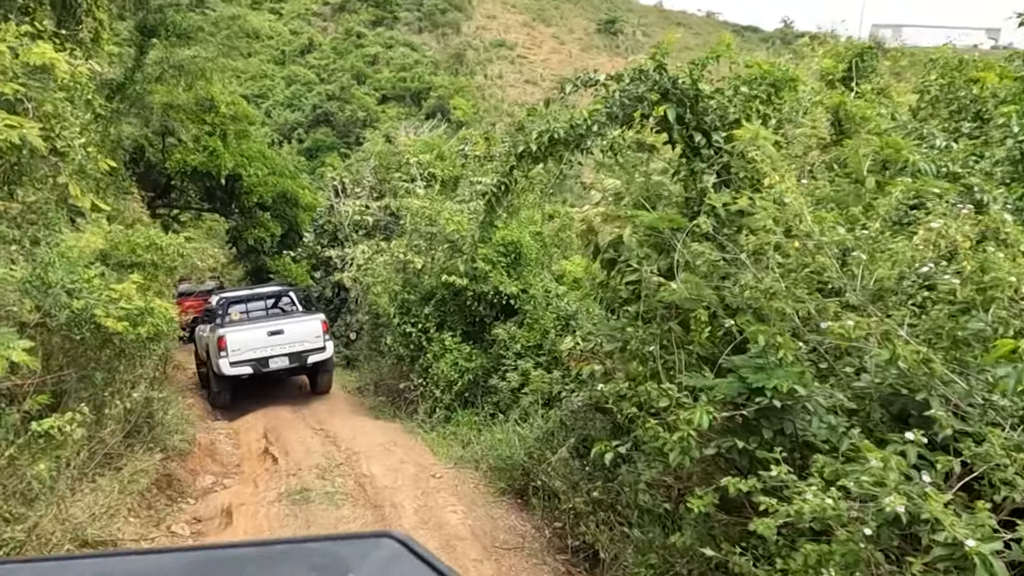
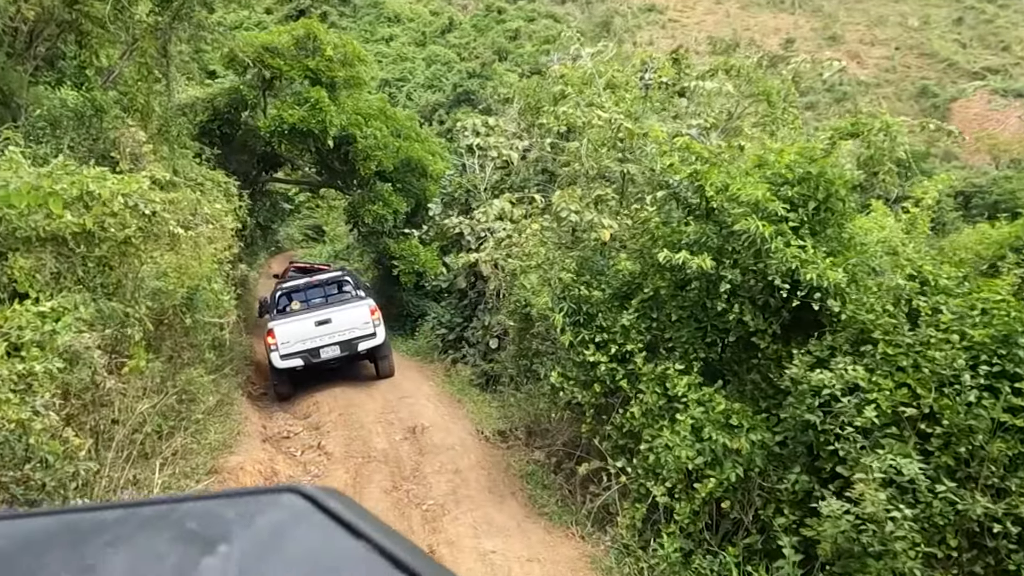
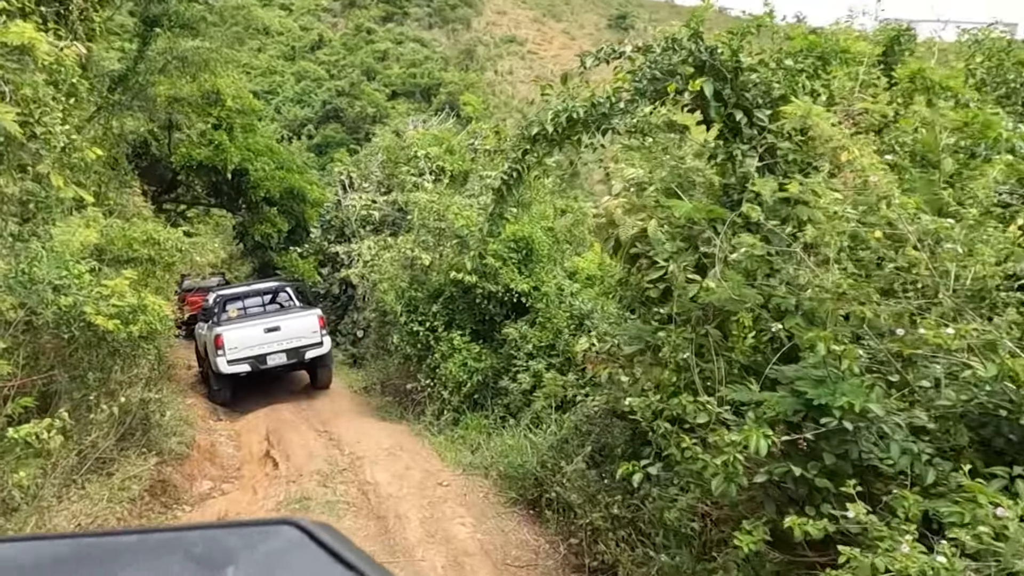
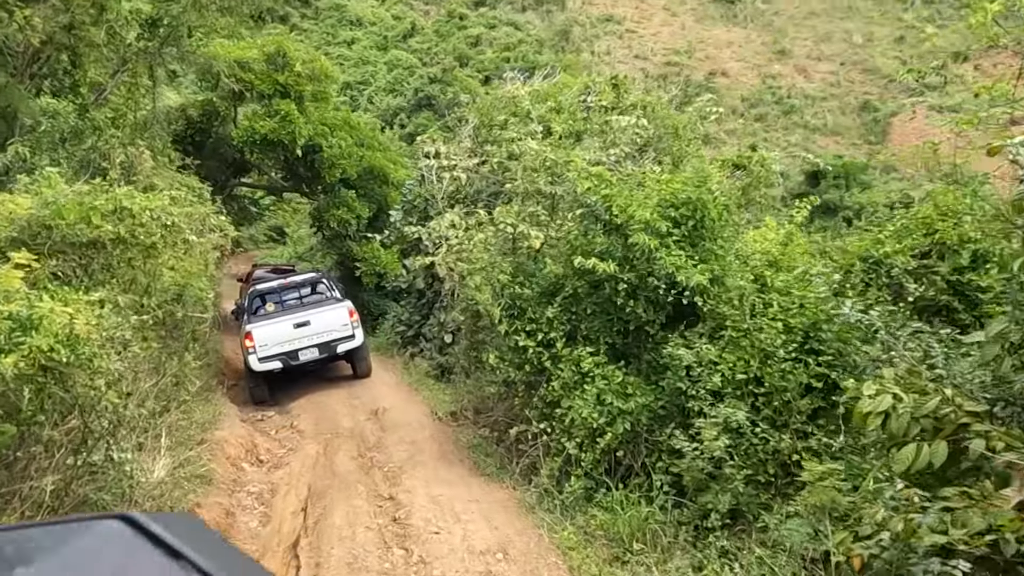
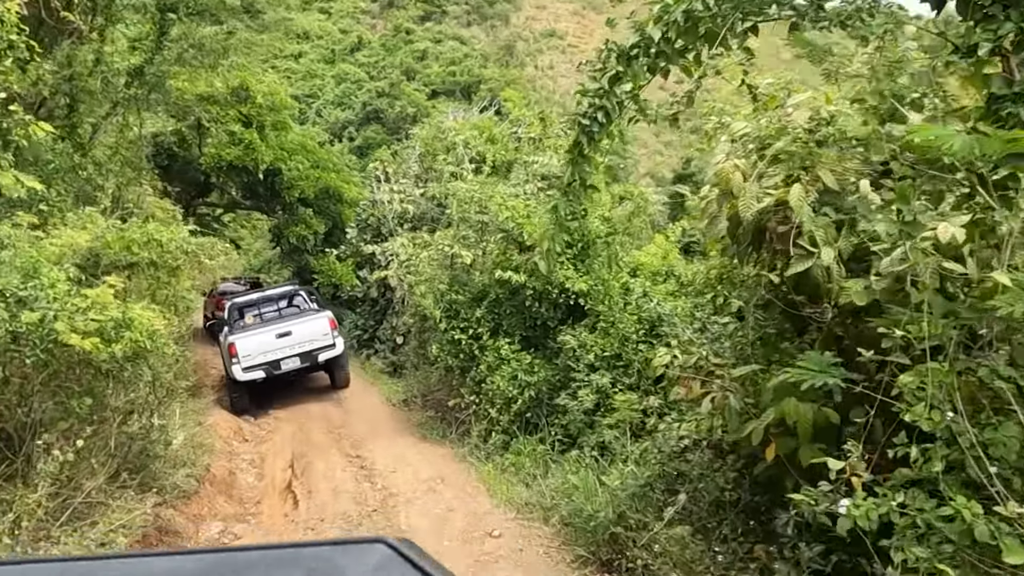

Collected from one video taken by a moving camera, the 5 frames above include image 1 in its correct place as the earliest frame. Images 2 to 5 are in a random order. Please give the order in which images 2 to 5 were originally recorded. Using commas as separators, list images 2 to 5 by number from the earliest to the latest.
3, 5, 4, 2
